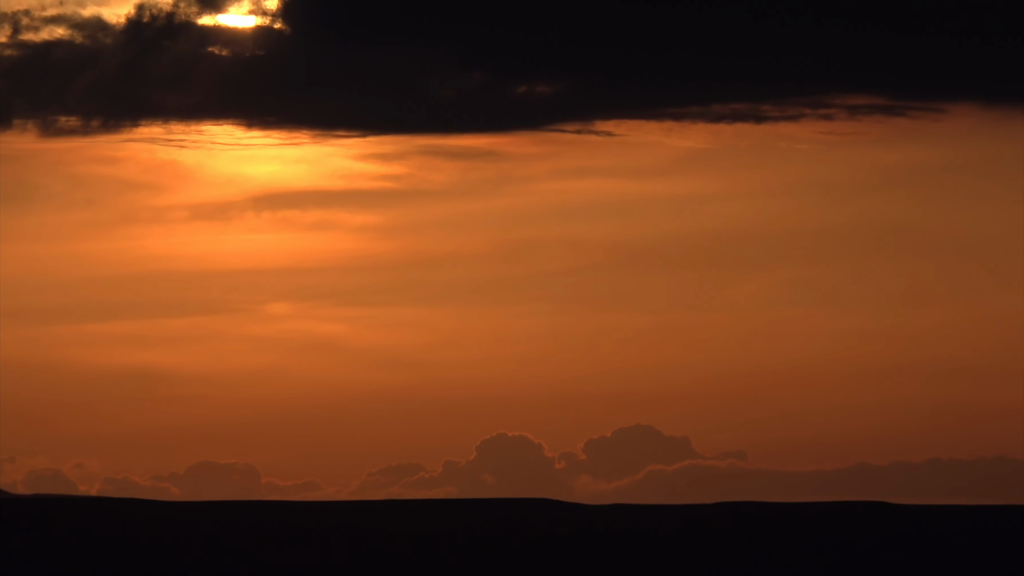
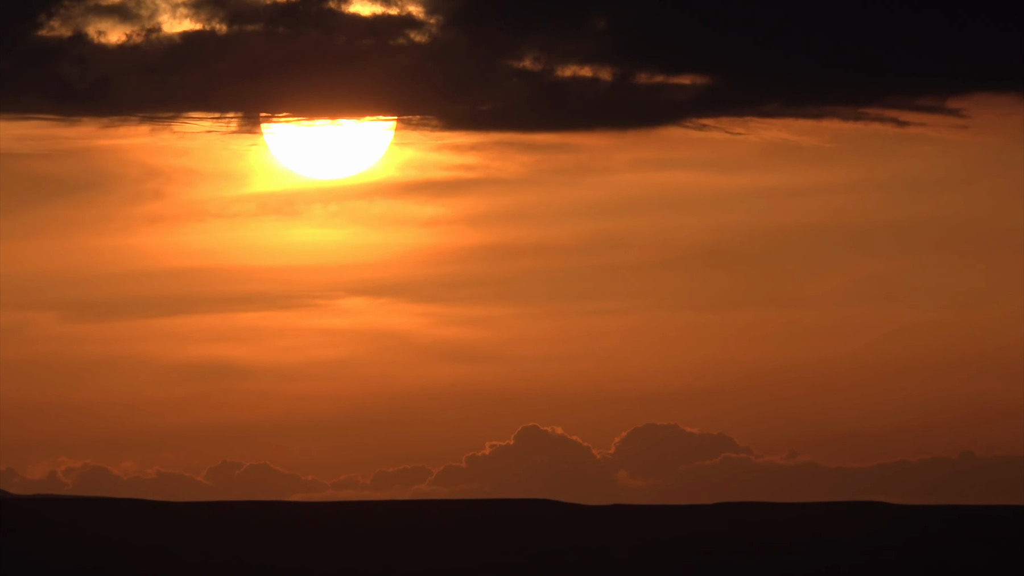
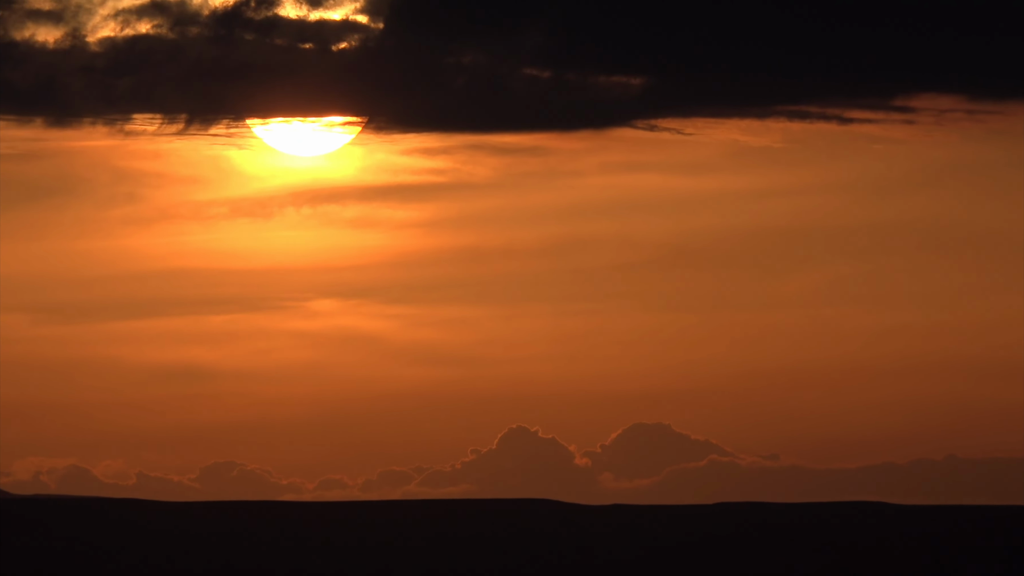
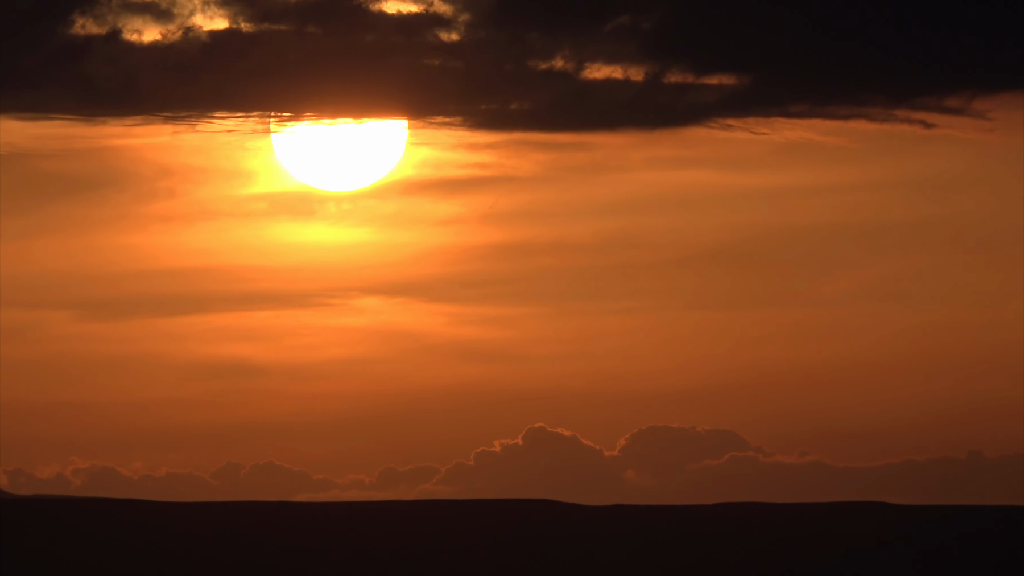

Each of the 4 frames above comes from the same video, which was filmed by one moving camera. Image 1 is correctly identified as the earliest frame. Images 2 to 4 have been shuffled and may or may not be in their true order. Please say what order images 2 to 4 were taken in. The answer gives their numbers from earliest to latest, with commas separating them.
3, 2, 4
